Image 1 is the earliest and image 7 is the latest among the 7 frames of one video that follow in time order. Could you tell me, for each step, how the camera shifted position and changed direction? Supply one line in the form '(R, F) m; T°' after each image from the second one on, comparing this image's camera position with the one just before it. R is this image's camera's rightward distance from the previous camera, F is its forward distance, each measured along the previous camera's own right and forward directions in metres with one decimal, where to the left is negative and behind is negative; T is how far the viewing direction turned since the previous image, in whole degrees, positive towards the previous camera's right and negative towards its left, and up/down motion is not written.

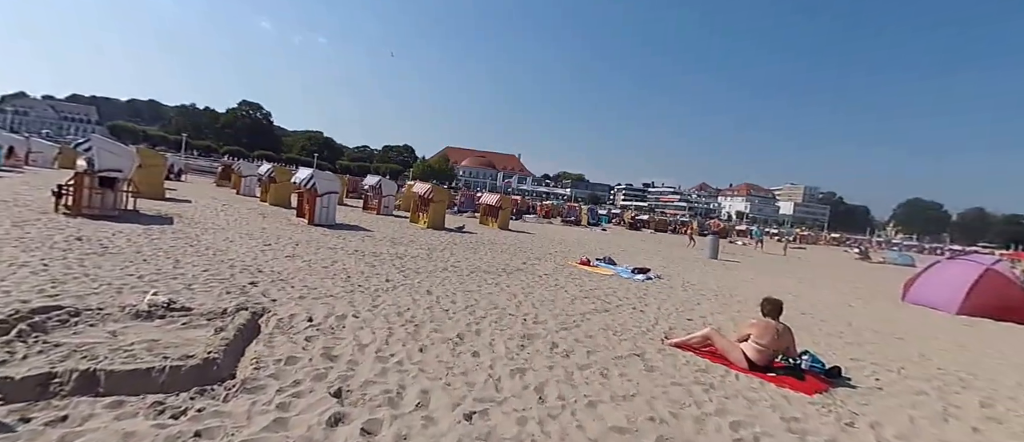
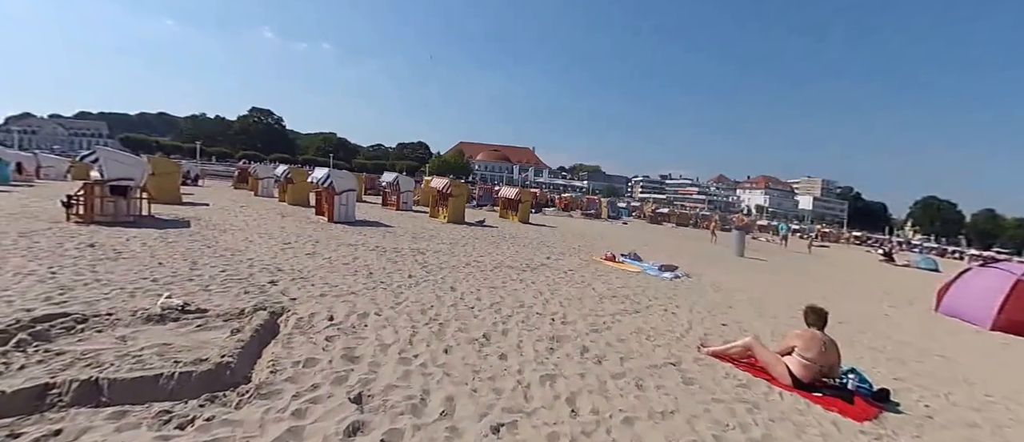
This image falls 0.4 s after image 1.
(-0.1, +0.2) m; -3°
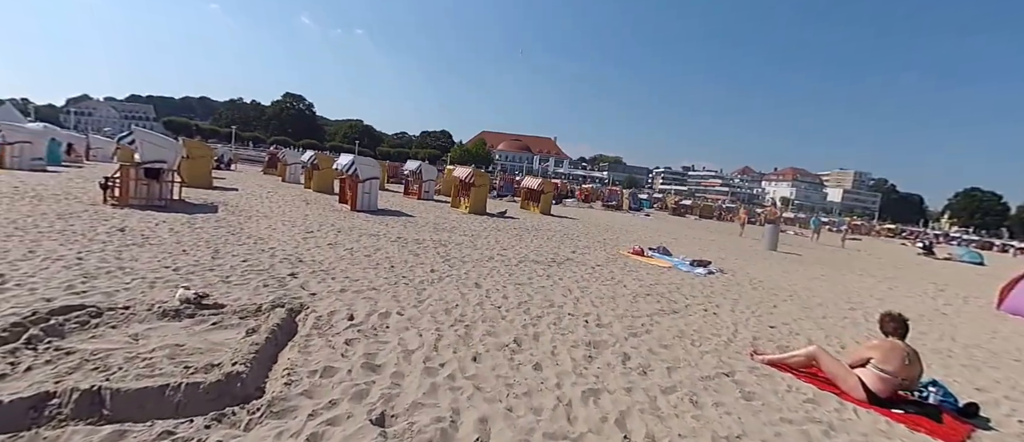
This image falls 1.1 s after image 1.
(-0.1, +0.4) m; -2°
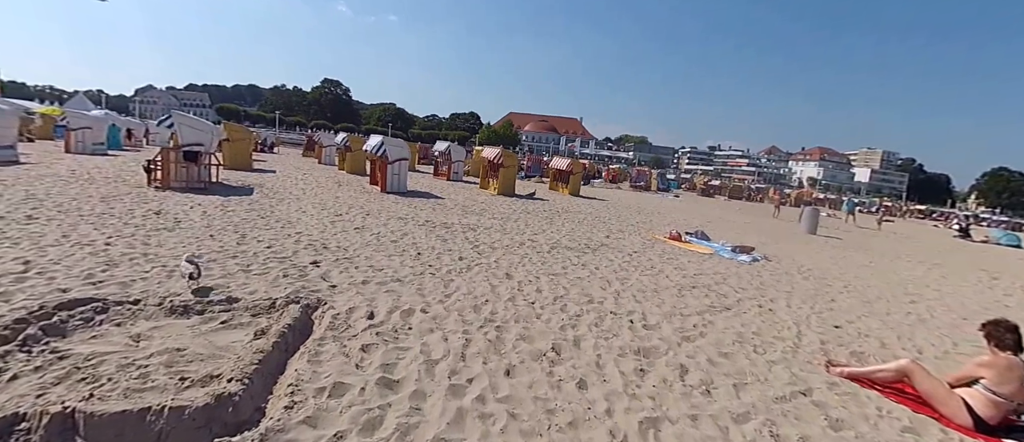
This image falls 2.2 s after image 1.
(-0.1, +0.6) m; -3°
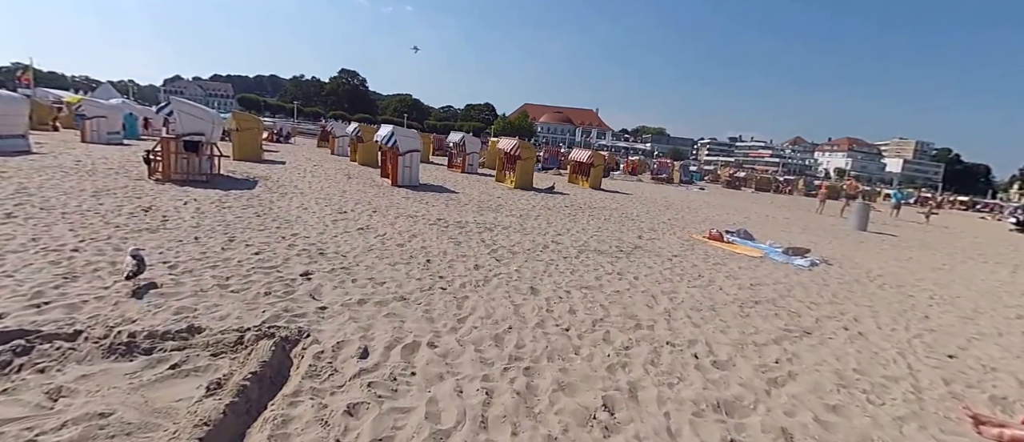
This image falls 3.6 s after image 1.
(-0.1, +1.0) m; -2°
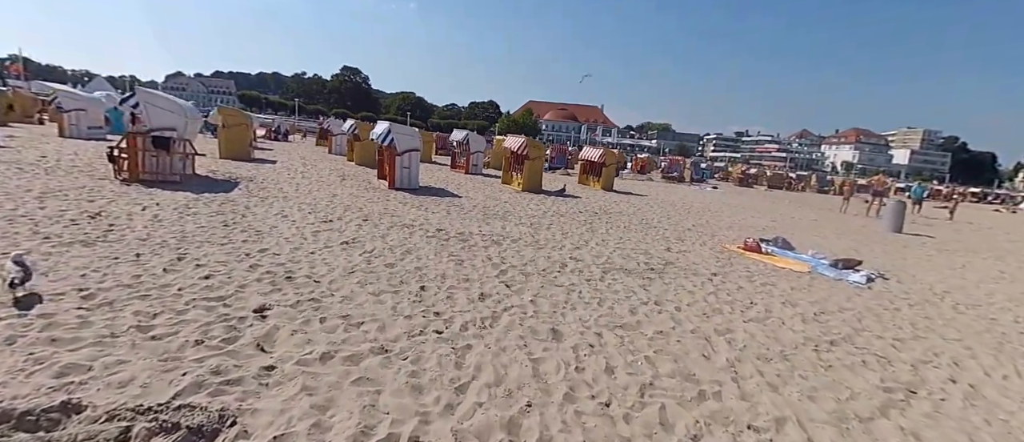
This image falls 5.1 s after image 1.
(-0.1, +1.2) m; -1°
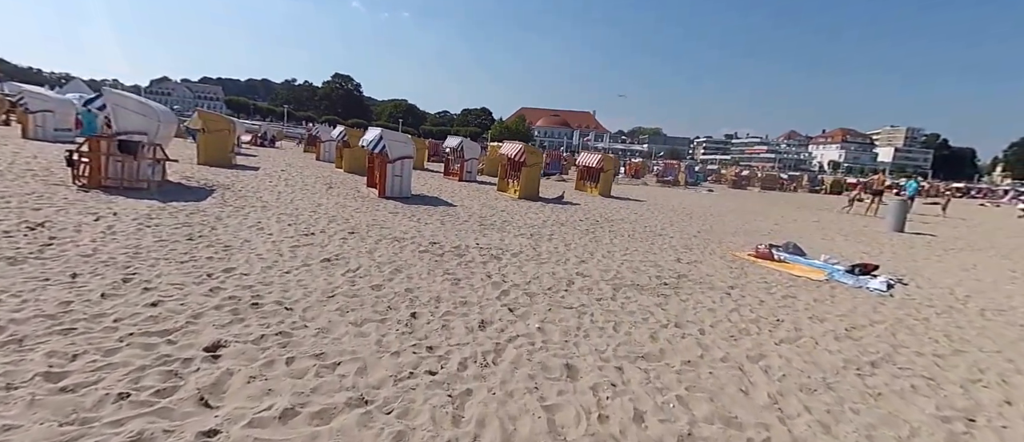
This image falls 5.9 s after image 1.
(-0.1, +0.5) m; +1°
